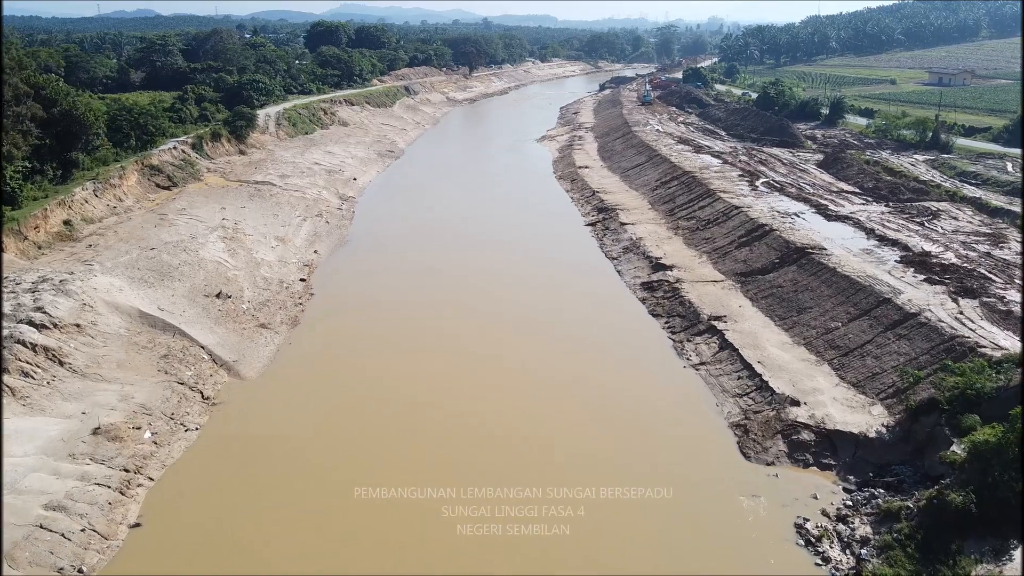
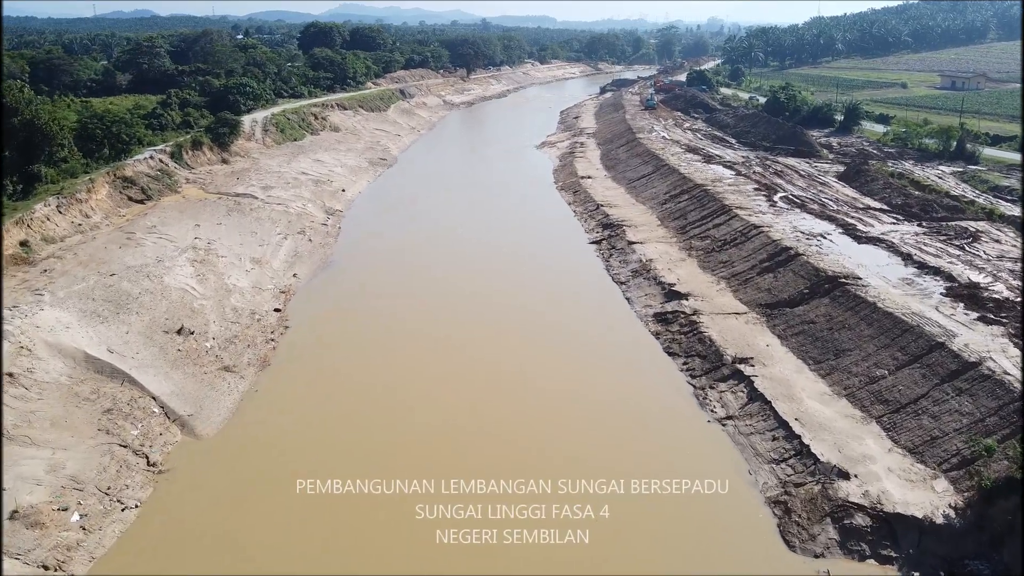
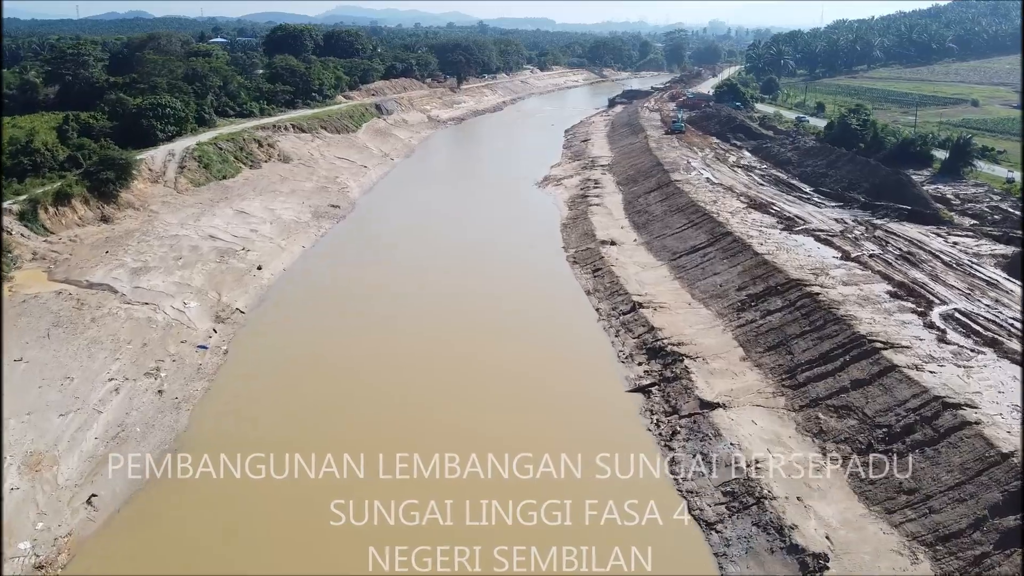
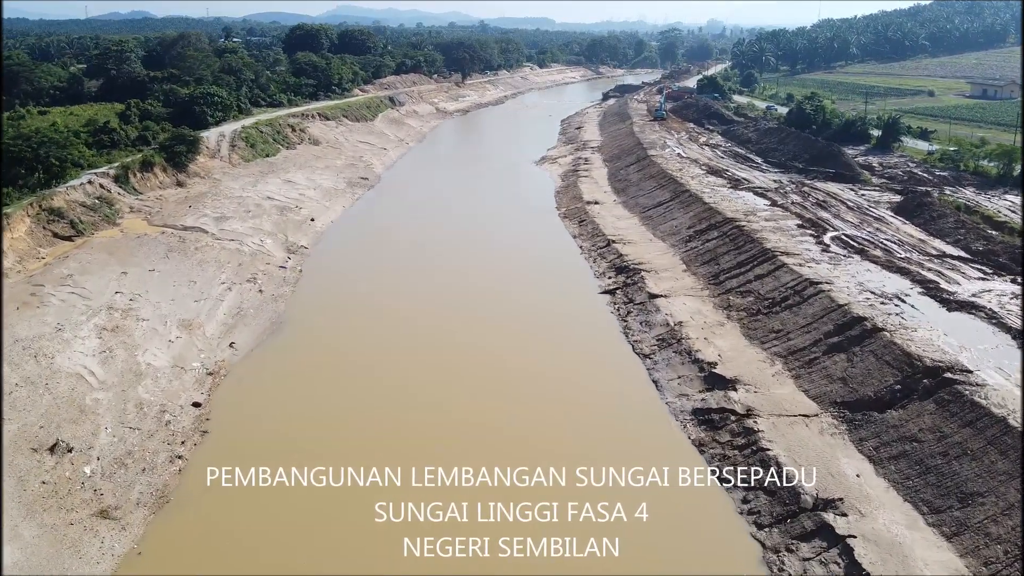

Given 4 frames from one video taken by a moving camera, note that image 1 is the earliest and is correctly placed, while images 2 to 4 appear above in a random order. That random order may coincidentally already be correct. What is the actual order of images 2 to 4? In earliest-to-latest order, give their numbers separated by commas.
2, 4, 3
